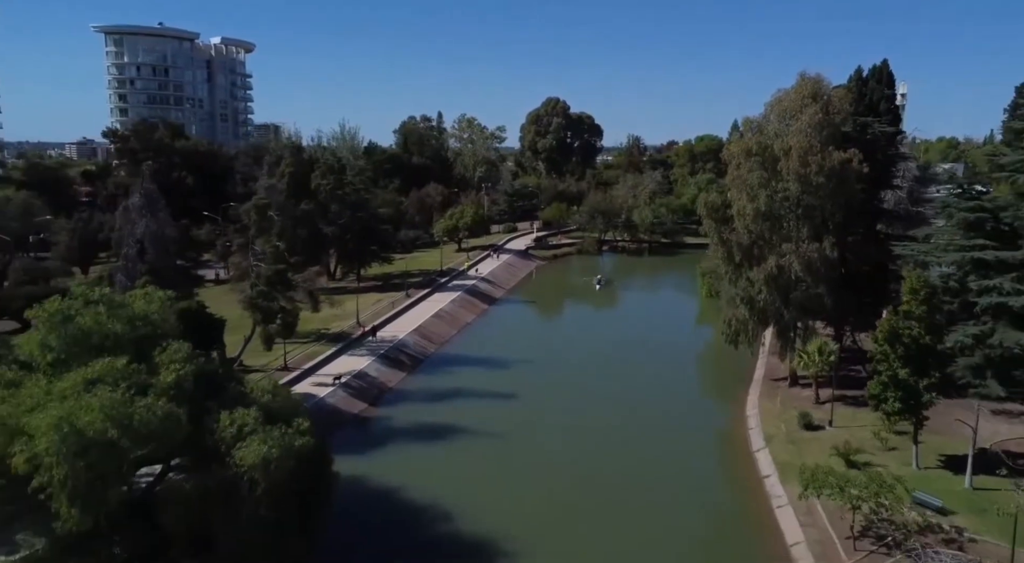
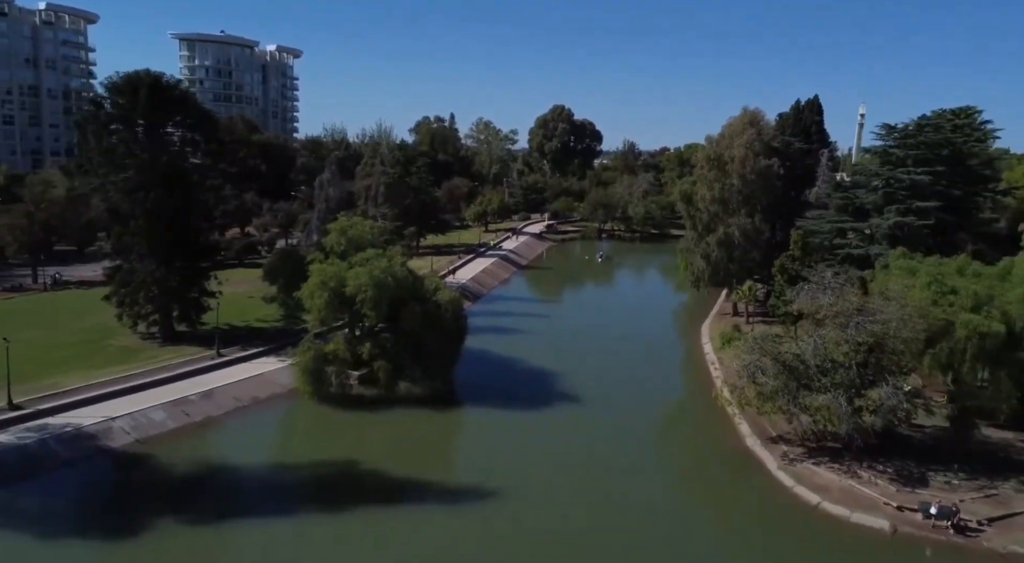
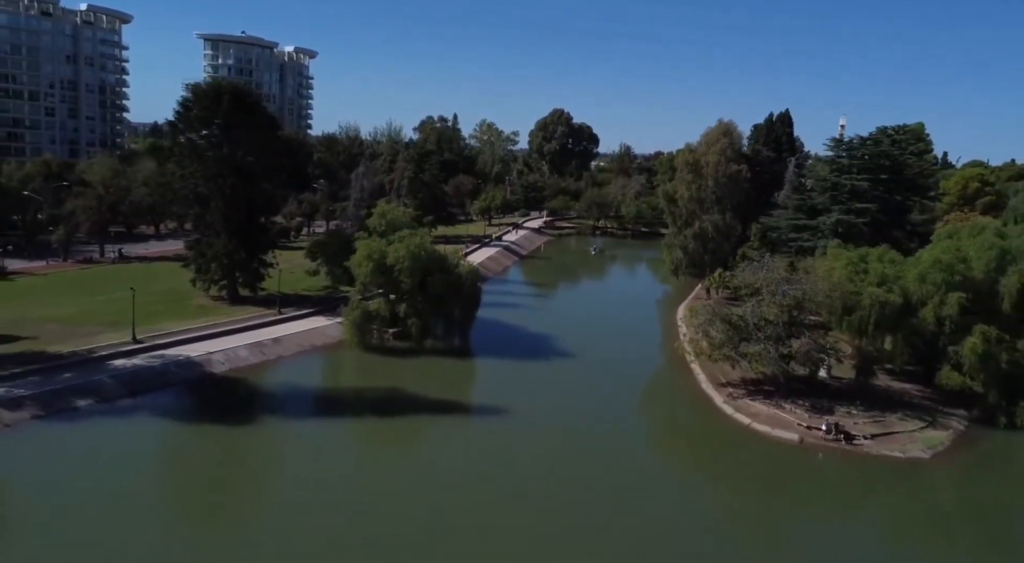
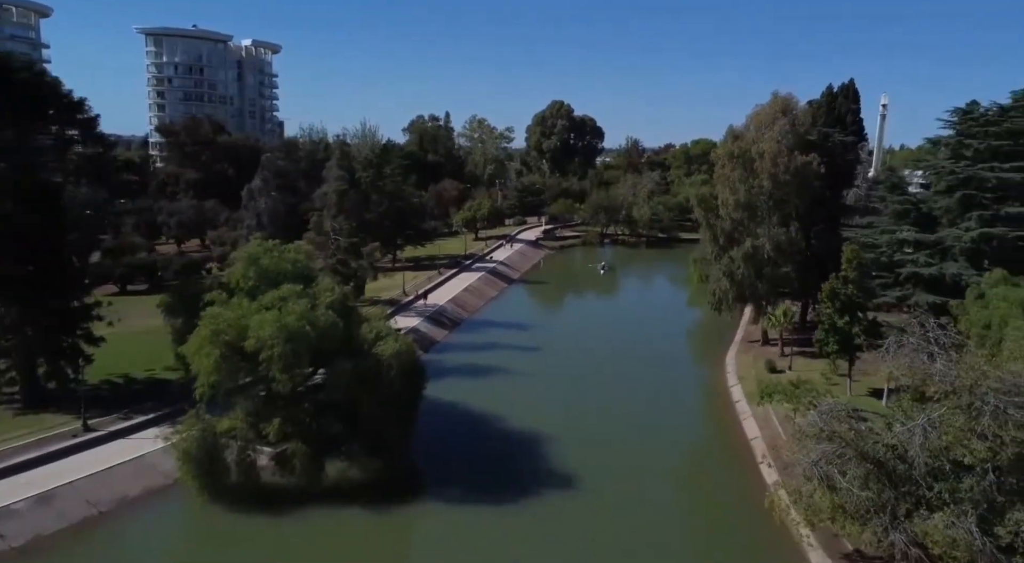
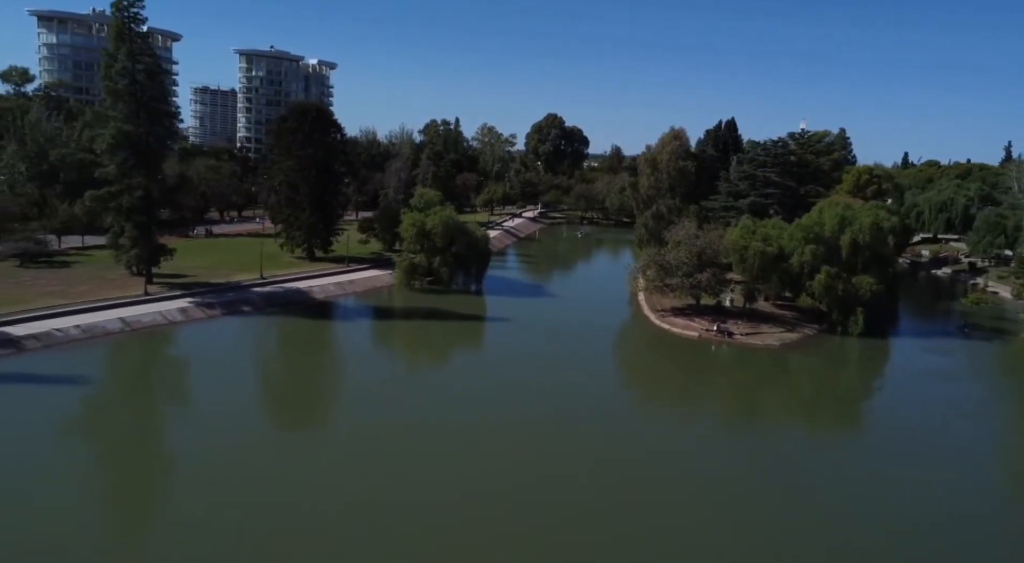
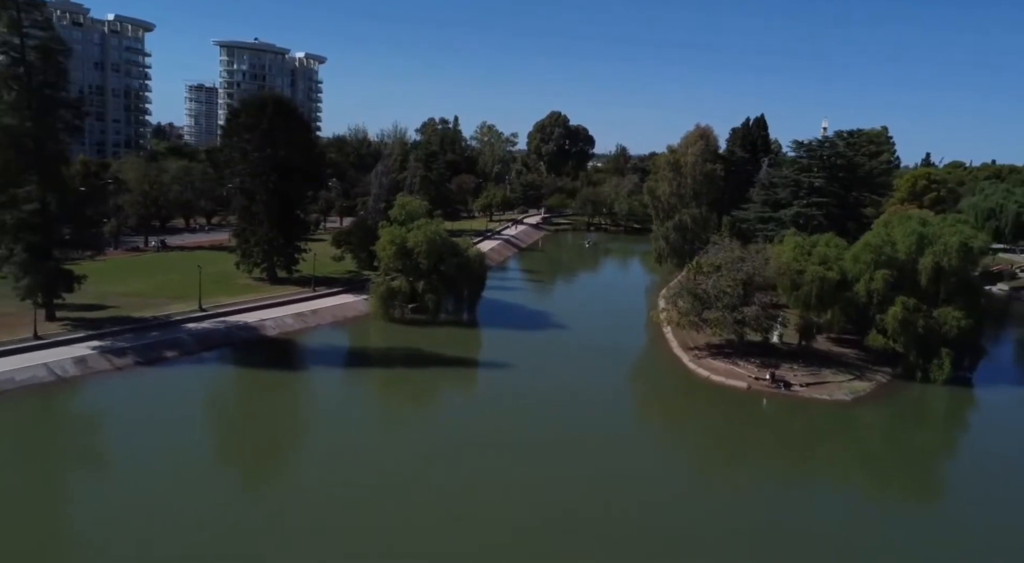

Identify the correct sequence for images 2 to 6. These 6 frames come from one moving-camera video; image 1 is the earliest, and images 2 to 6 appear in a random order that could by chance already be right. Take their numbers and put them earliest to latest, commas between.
4, 2, 3, 6, 5
